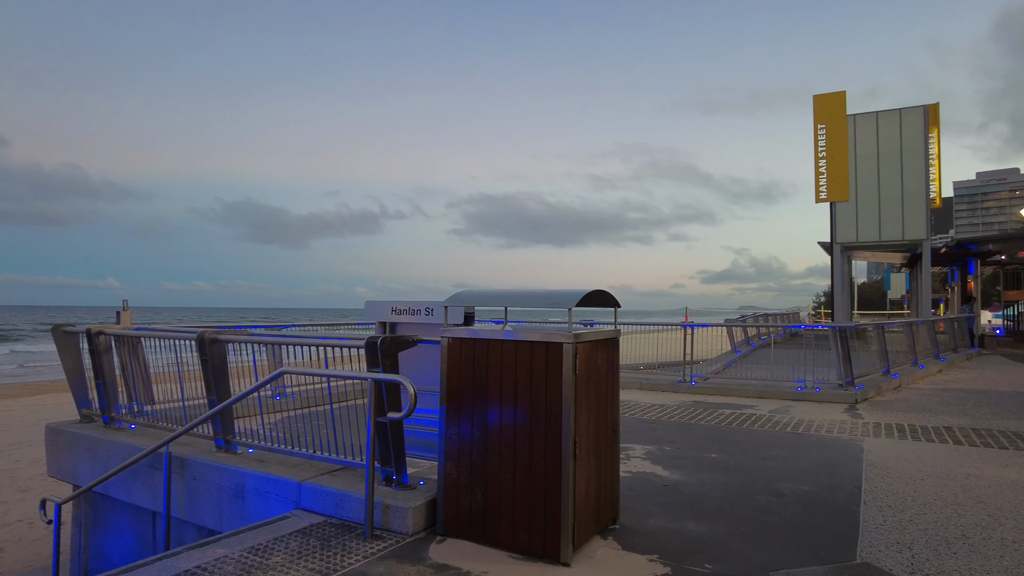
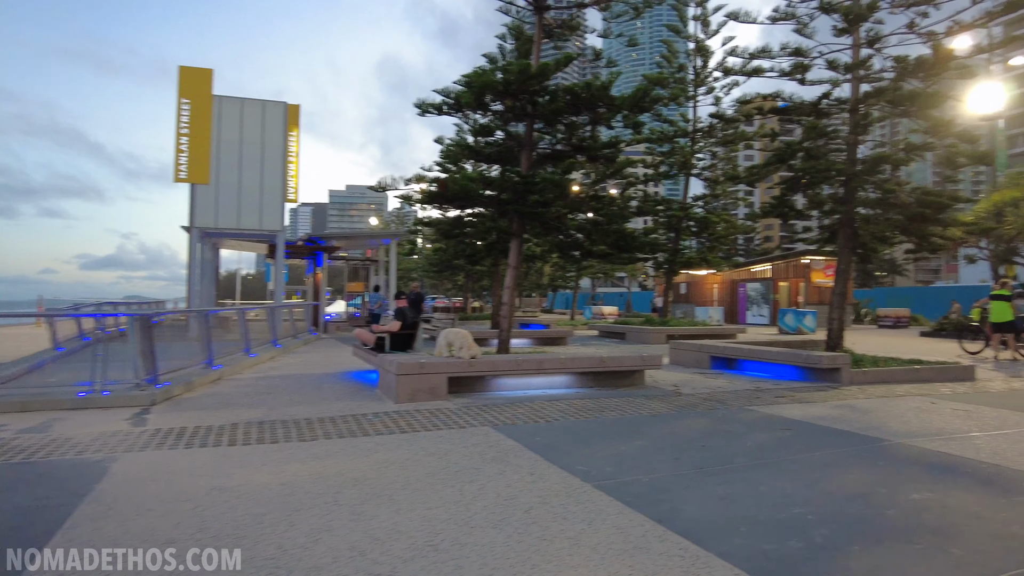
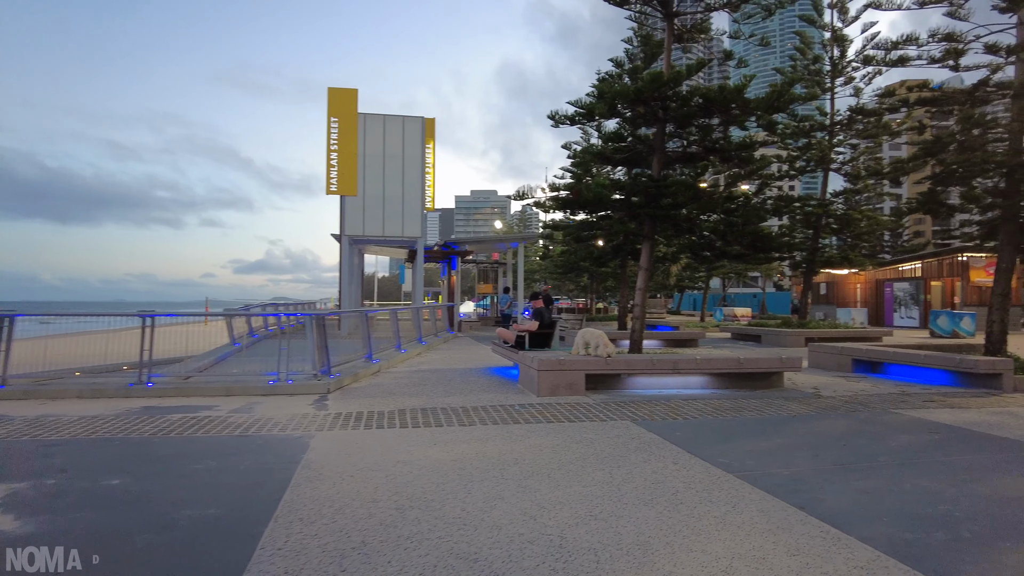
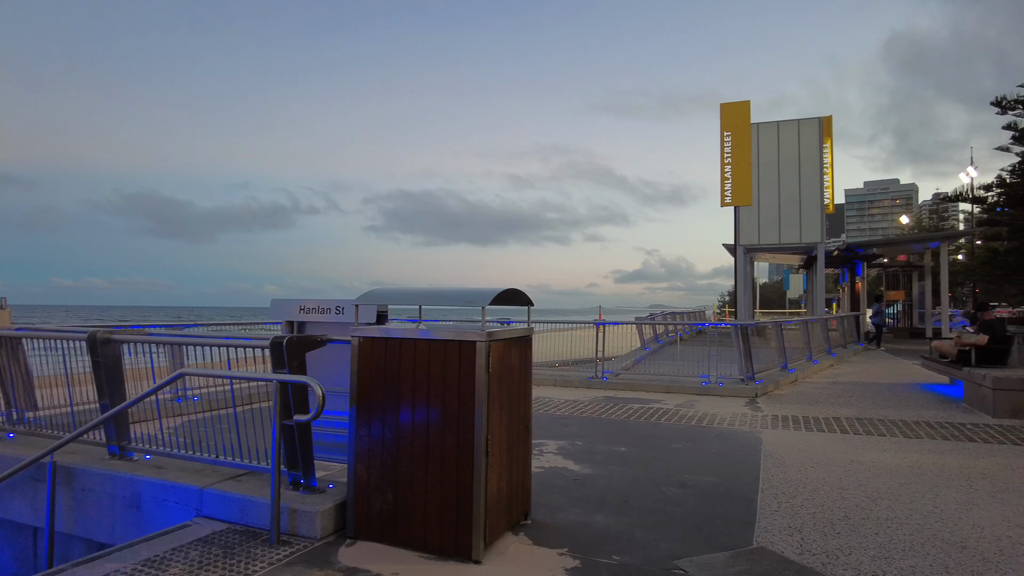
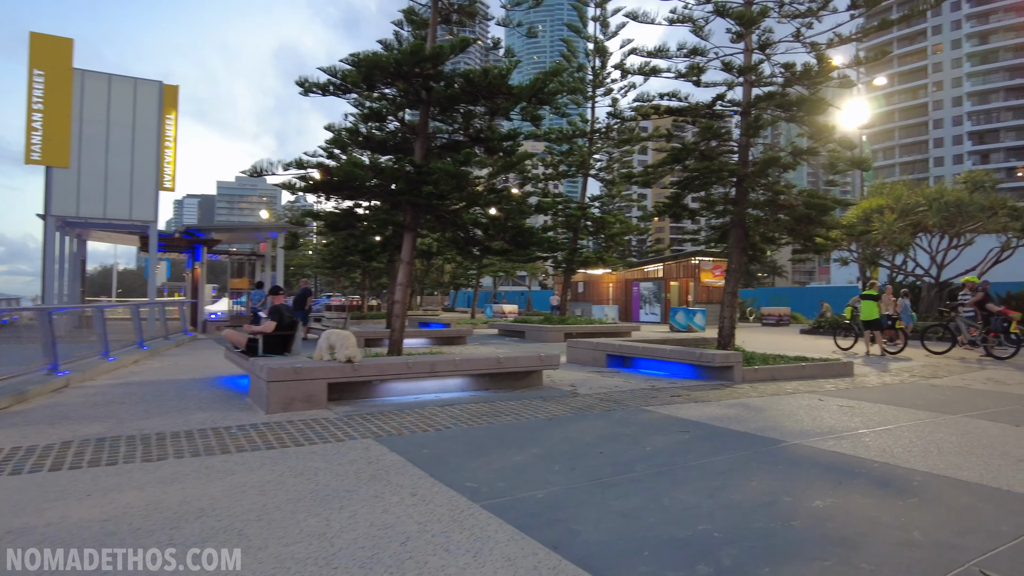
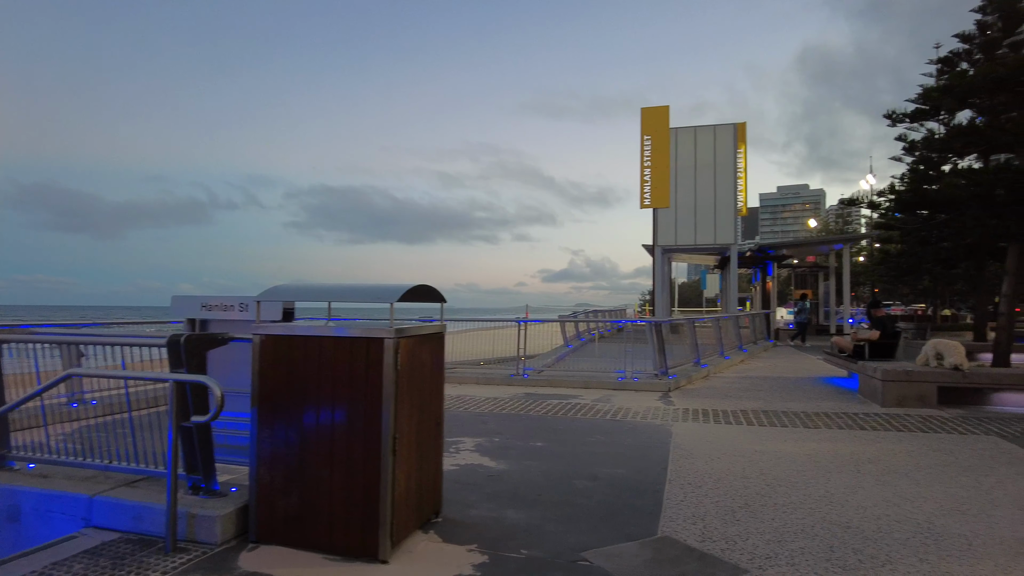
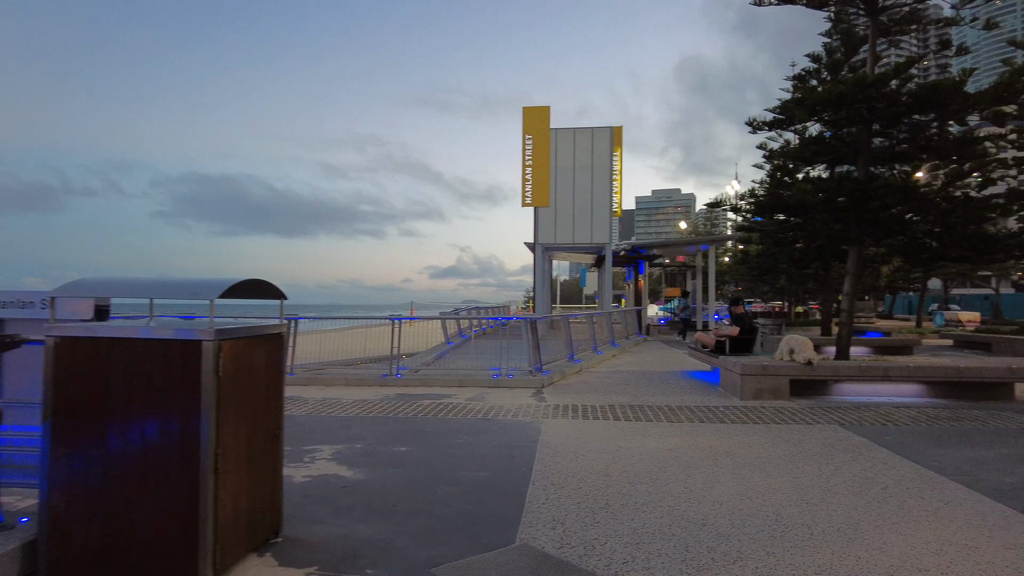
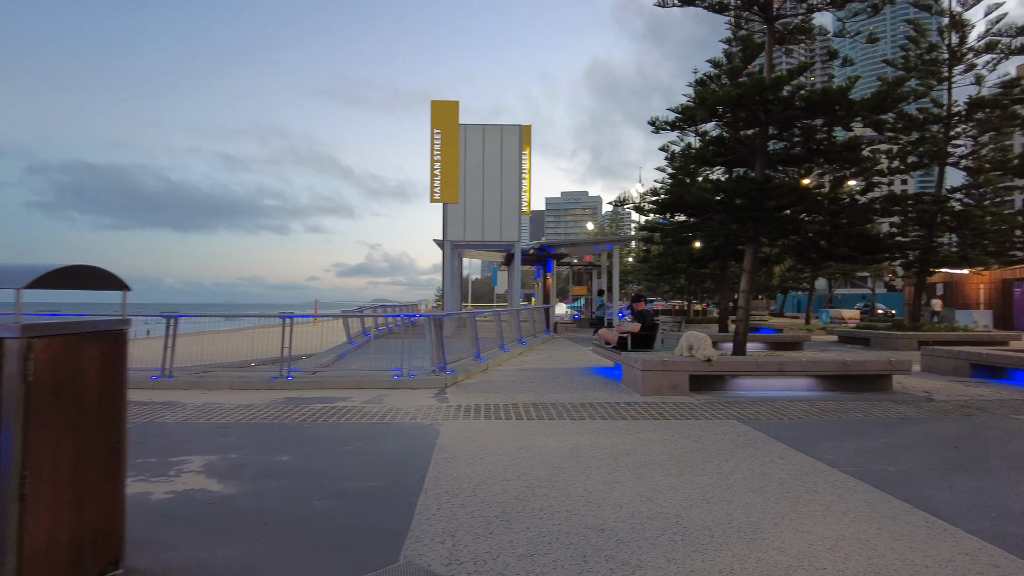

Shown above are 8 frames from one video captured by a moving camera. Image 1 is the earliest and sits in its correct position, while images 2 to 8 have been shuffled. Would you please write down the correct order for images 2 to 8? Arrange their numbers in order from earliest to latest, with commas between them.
4, 6, 7, 8, 3, 2, 5
